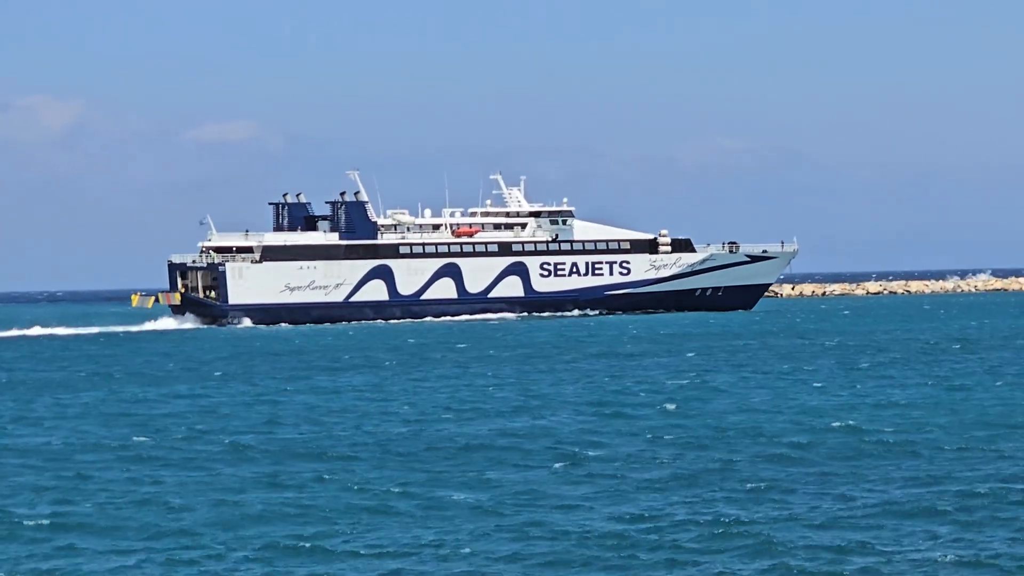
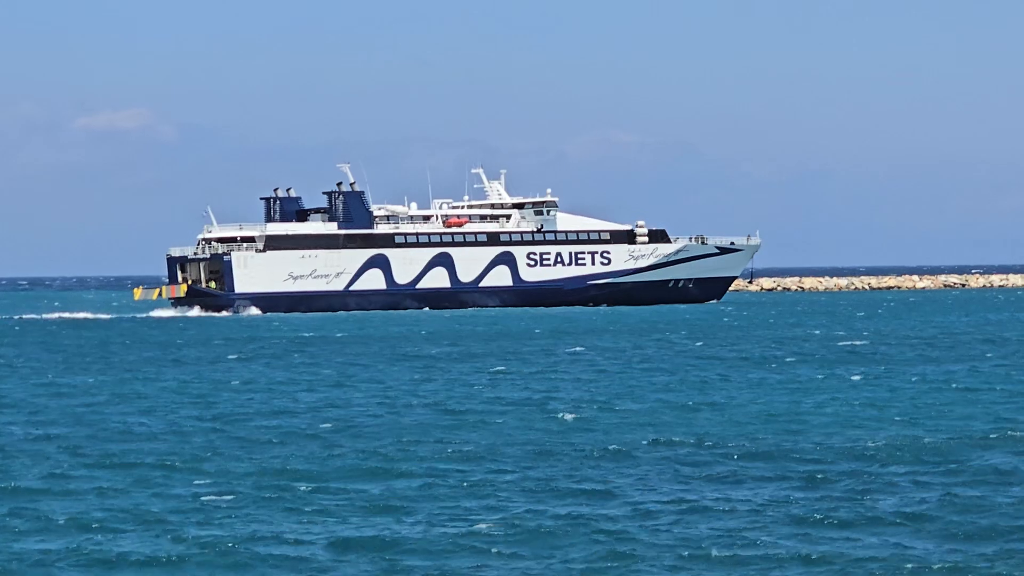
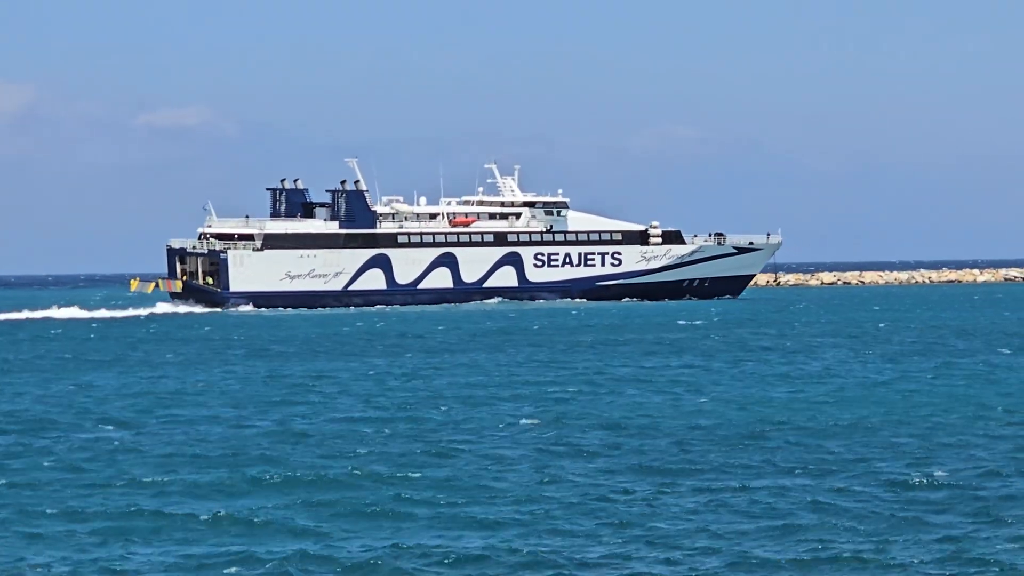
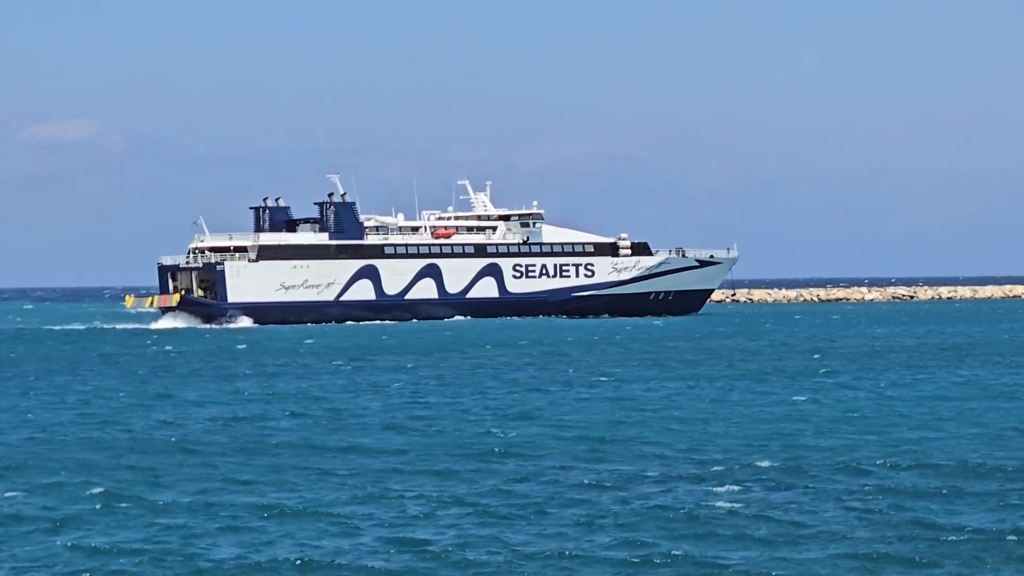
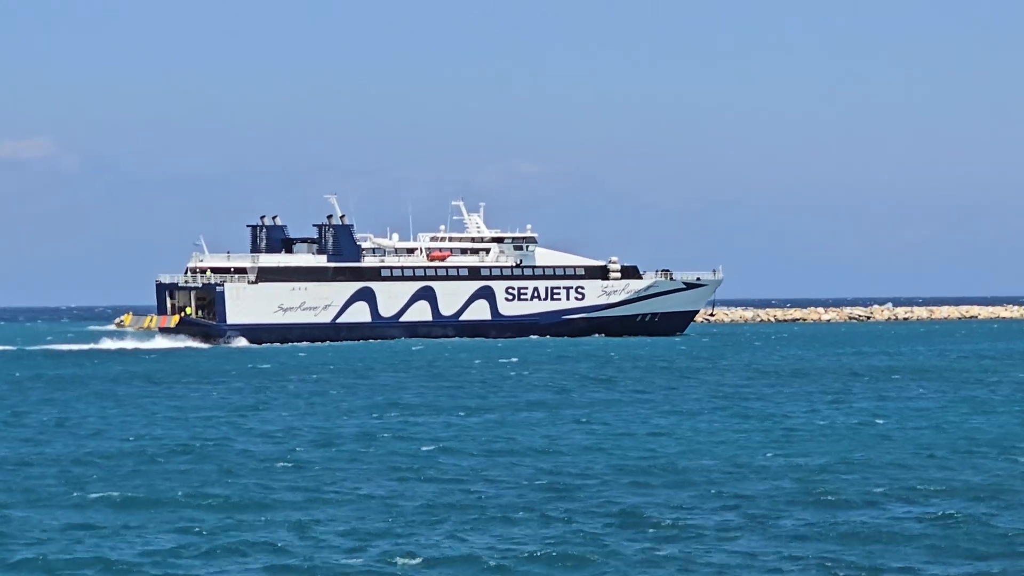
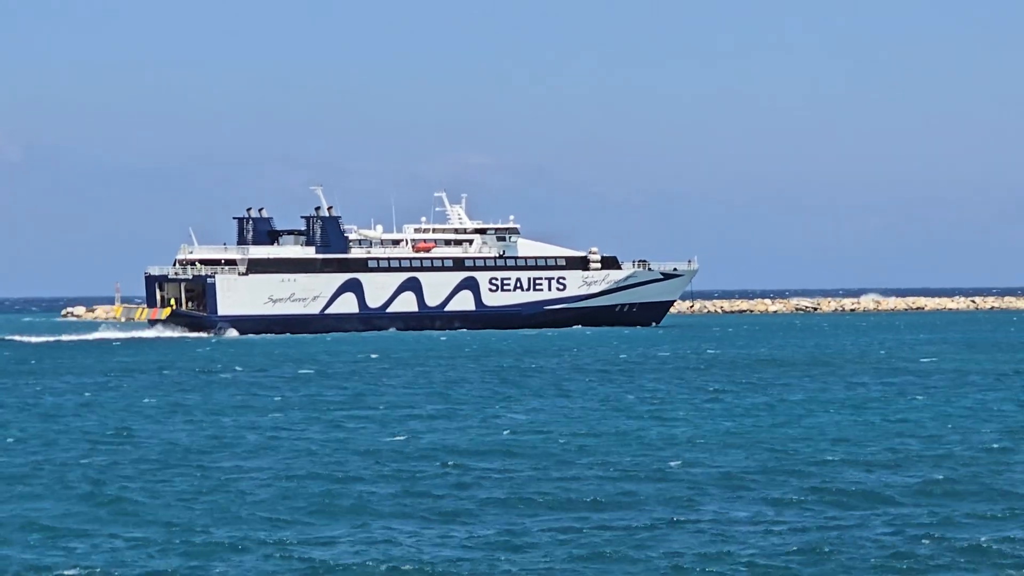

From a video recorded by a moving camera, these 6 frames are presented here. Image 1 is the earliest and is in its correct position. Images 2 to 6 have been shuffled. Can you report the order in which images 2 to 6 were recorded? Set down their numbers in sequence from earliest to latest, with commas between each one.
3, 2, 4, 5, 6
